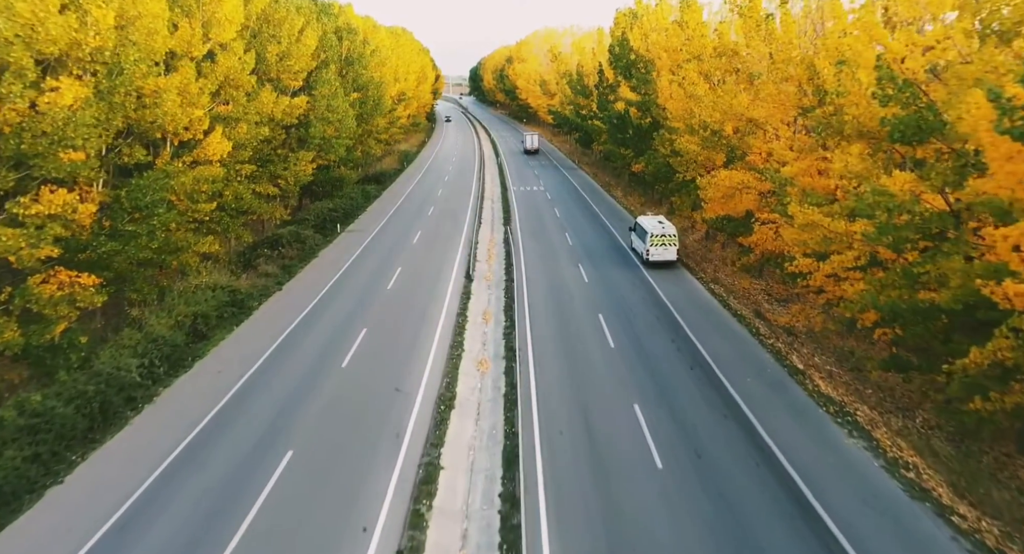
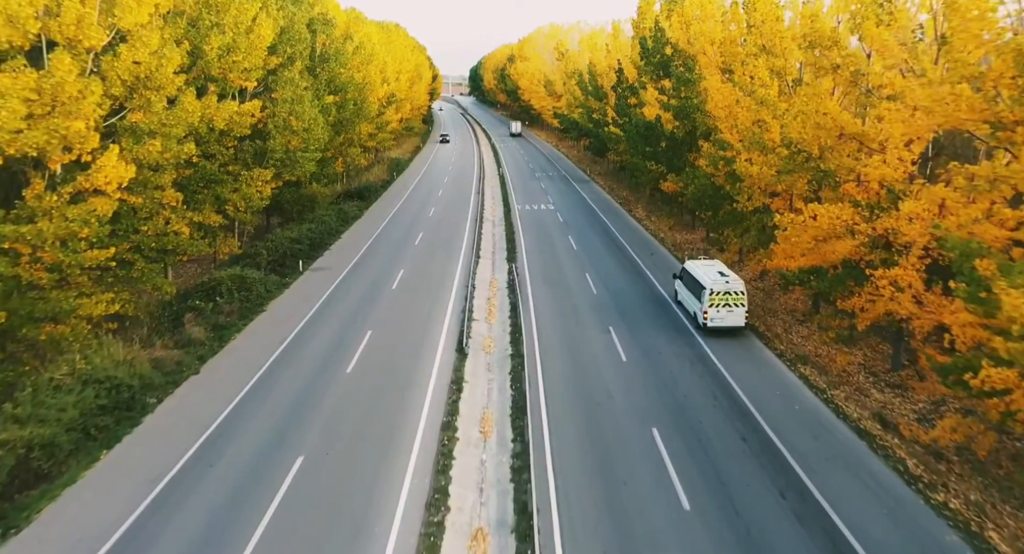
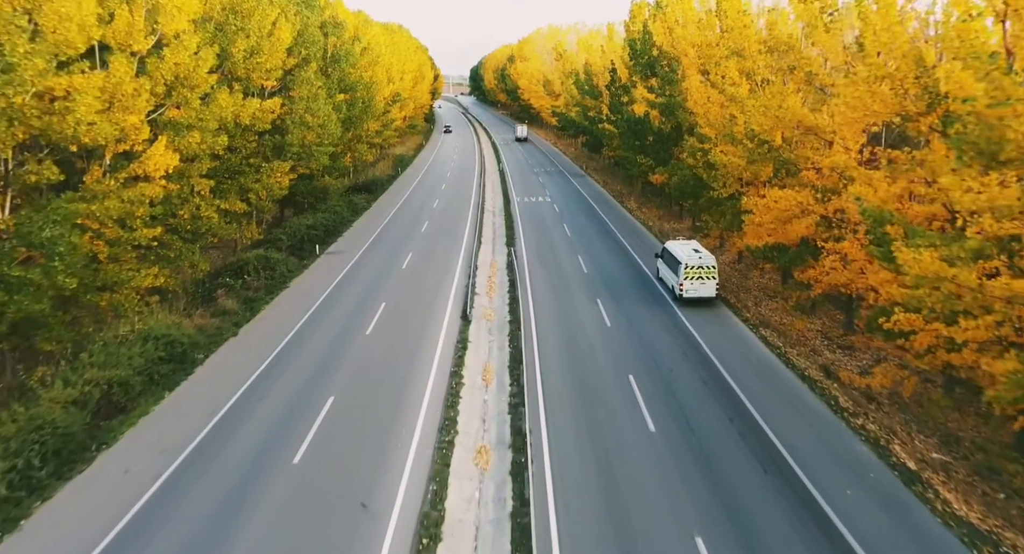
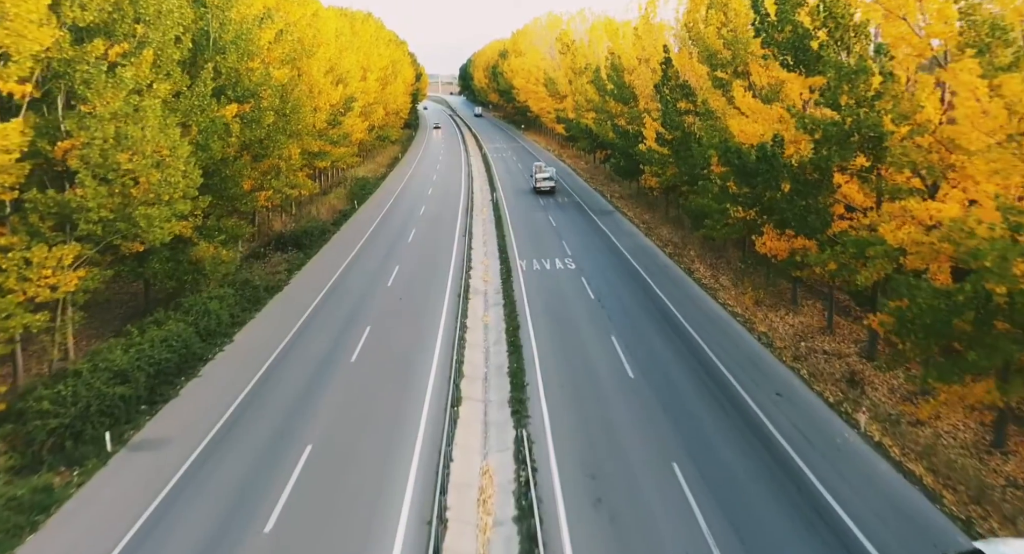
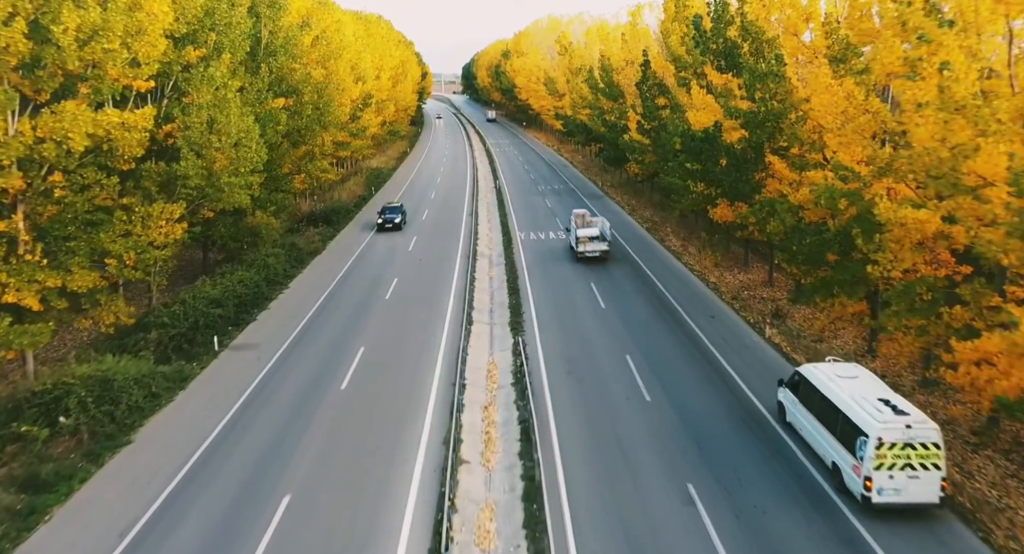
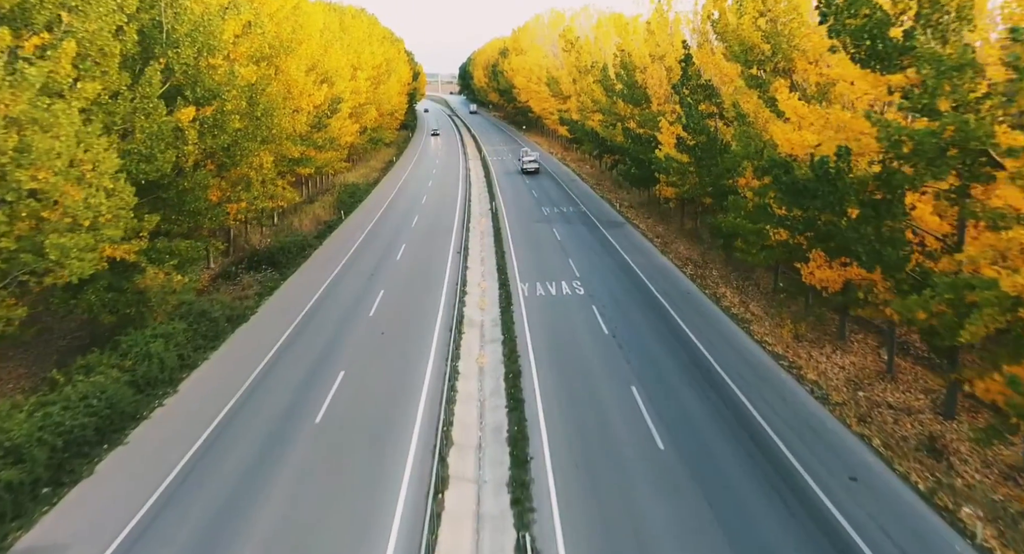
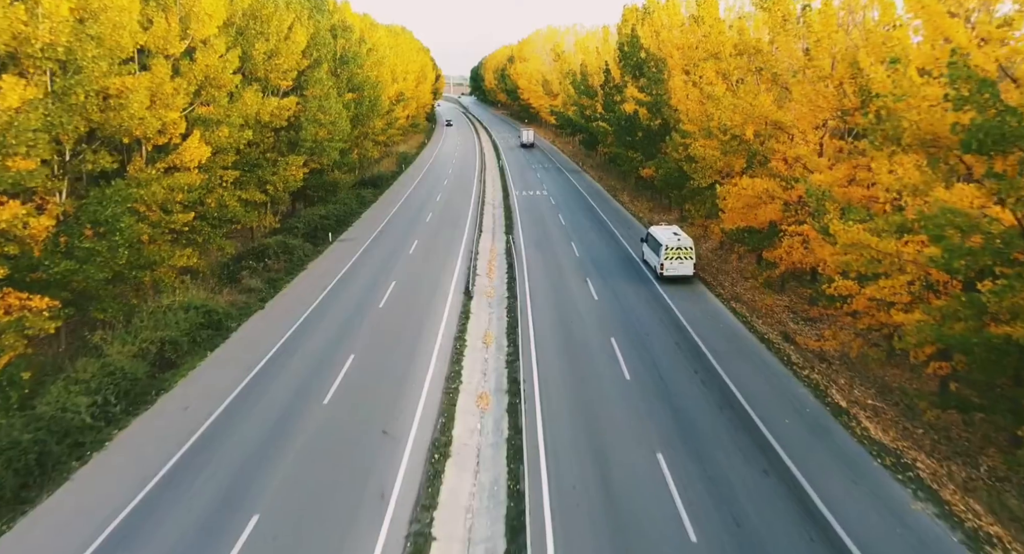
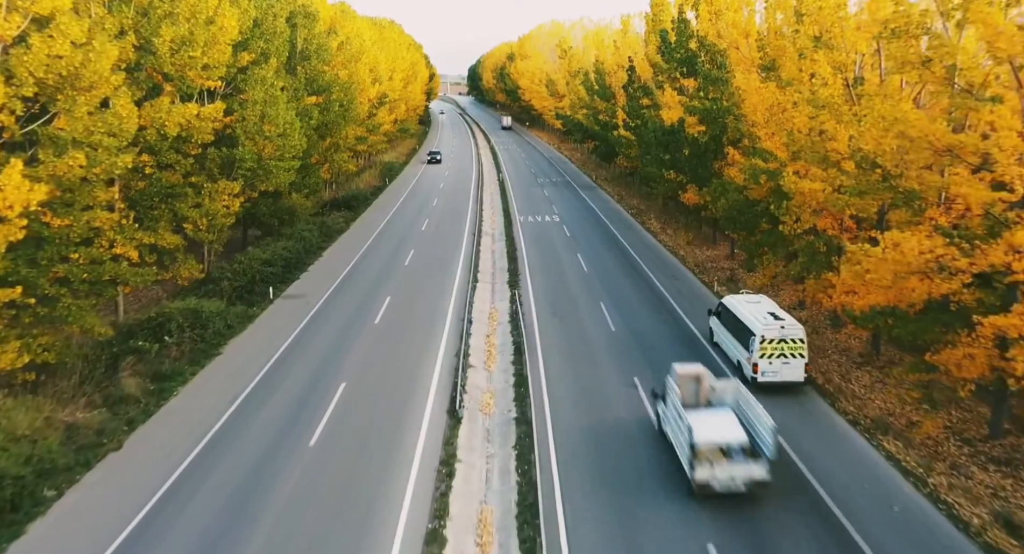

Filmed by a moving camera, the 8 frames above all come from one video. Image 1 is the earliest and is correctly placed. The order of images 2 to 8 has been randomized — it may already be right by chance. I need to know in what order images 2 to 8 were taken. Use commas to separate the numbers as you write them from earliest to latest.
7, 3, 2, 8, 5, 4, 6
